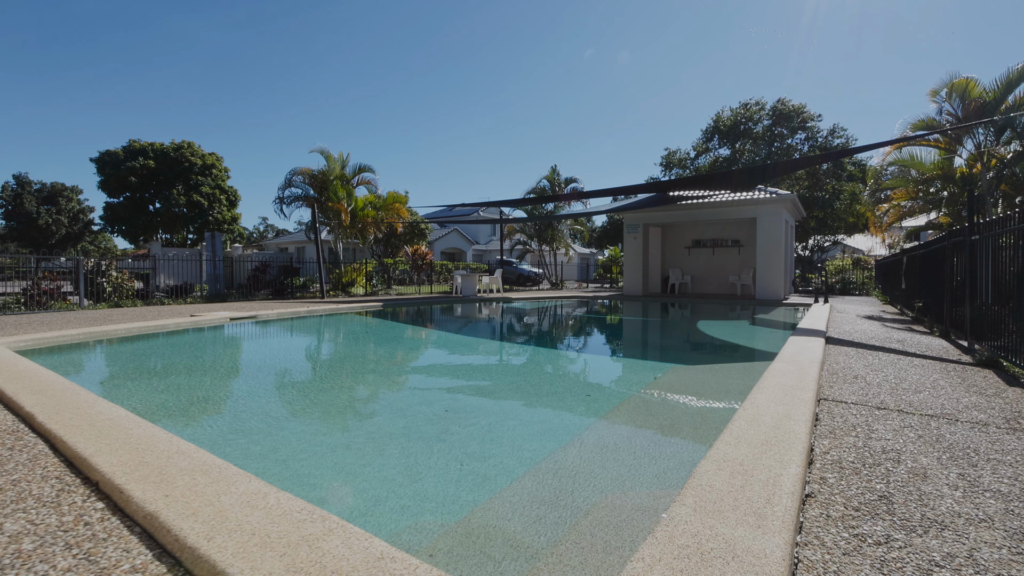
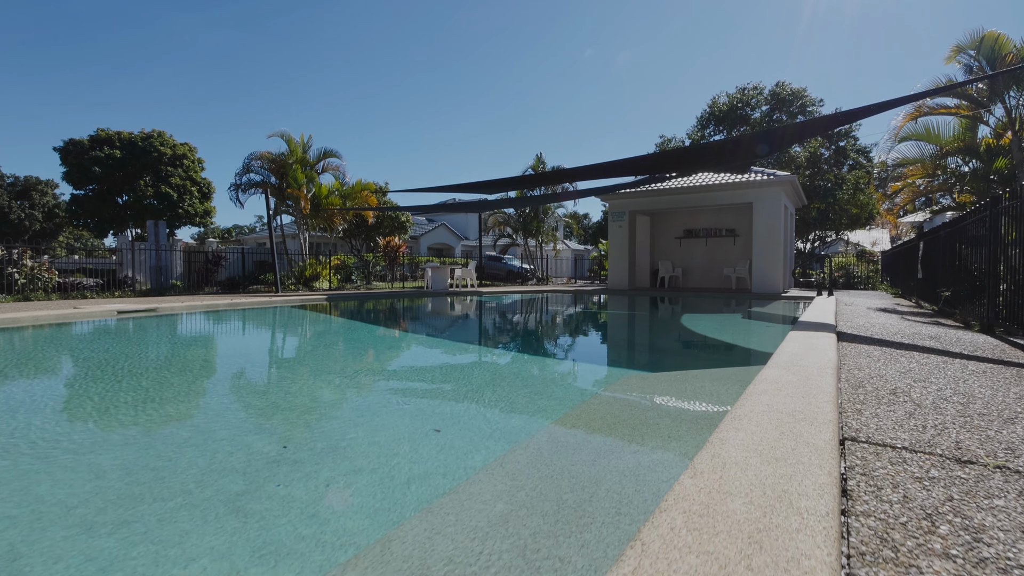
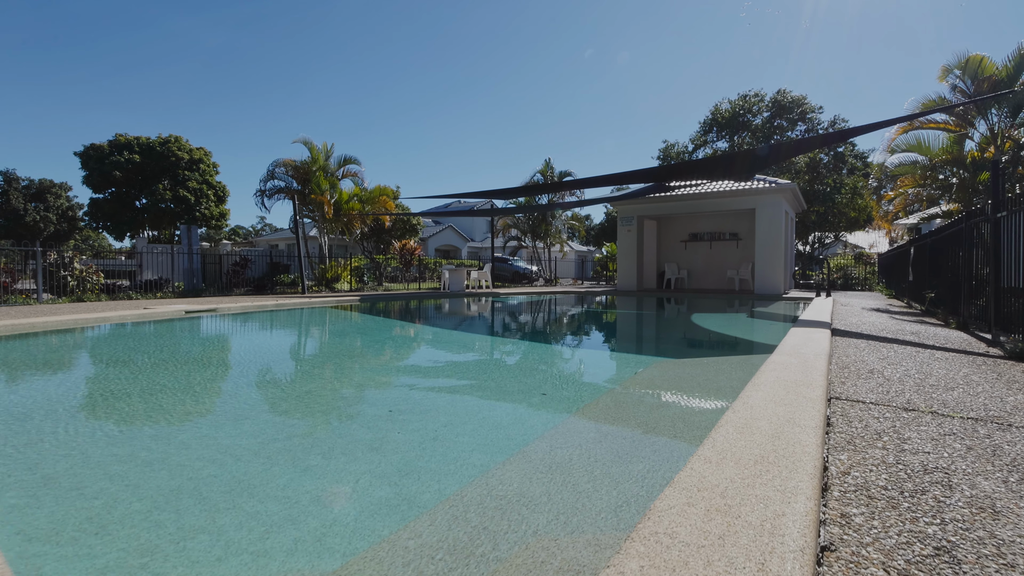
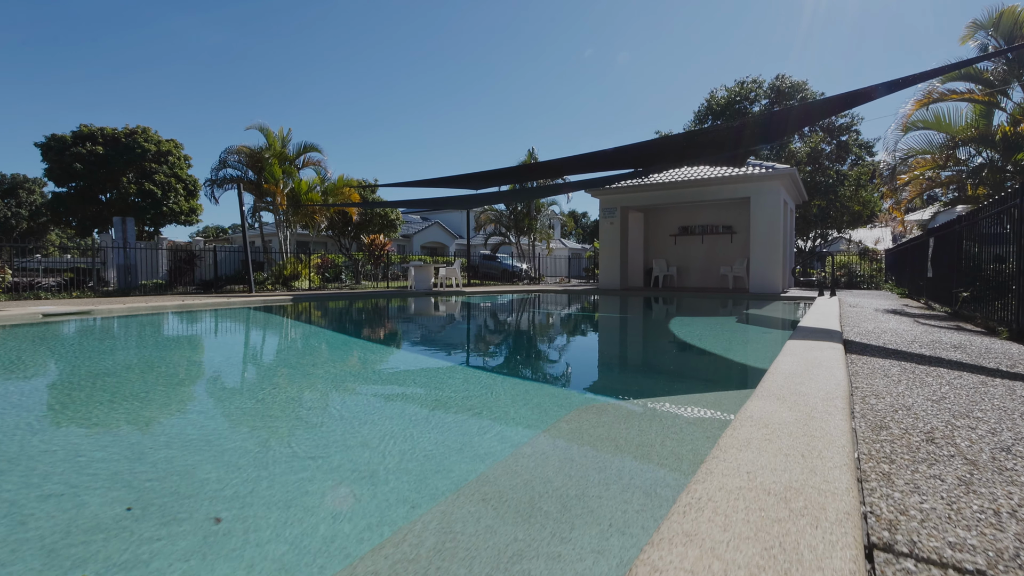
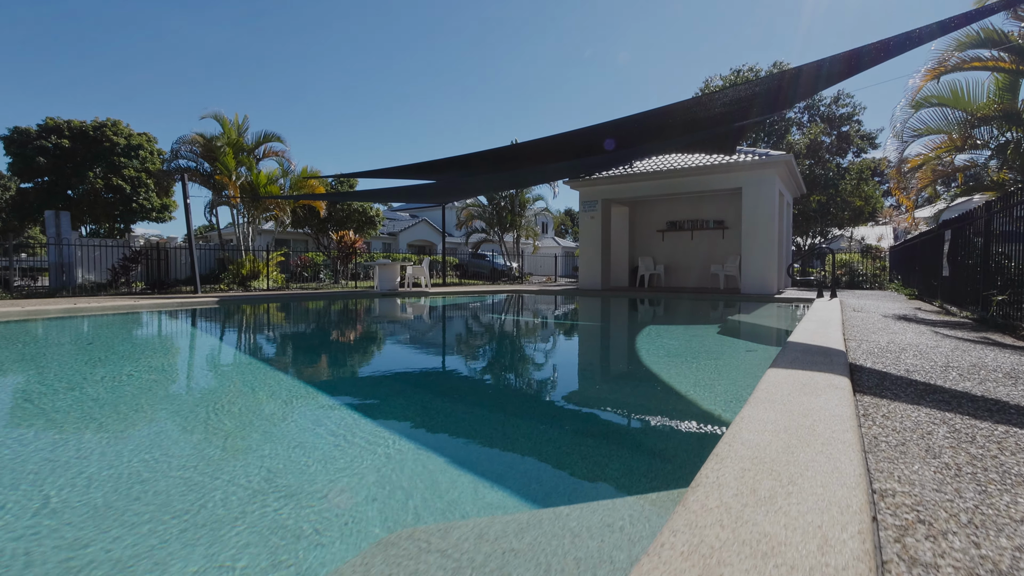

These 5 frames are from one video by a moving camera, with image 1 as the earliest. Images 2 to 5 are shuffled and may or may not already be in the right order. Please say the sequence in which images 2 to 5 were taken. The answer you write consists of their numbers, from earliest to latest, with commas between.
3, 2, 4, 5
